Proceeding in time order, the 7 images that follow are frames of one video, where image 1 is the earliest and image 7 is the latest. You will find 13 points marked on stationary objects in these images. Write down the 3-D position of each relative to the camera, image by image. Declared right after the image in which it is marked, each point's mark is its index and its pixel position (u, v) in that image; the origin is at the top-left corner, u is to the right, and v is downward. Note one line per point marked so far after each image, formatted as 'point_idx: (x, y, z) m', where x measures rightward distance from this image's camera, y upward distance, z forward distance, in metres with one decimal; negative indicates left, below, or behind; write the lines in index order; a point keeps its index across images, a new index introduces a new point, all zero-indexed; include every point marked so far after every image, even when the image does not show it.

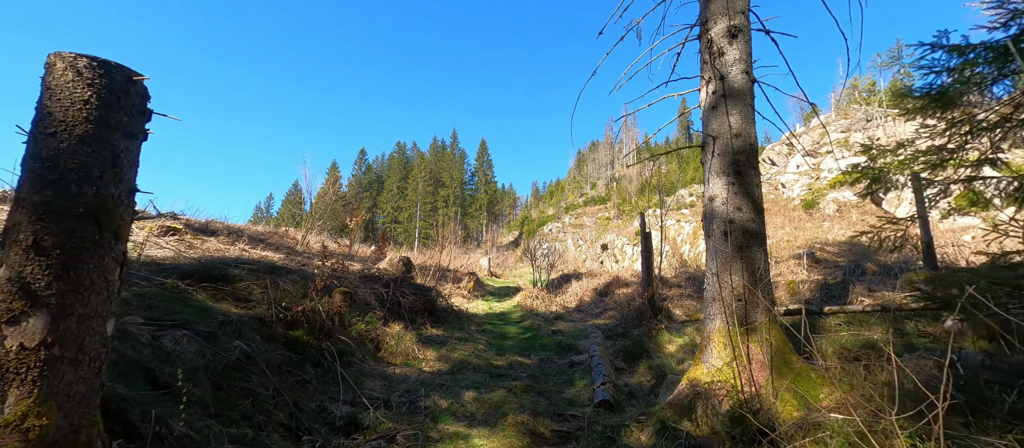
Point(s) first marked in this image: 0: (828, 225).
0: (+14.0, -0.2, +19.5) m
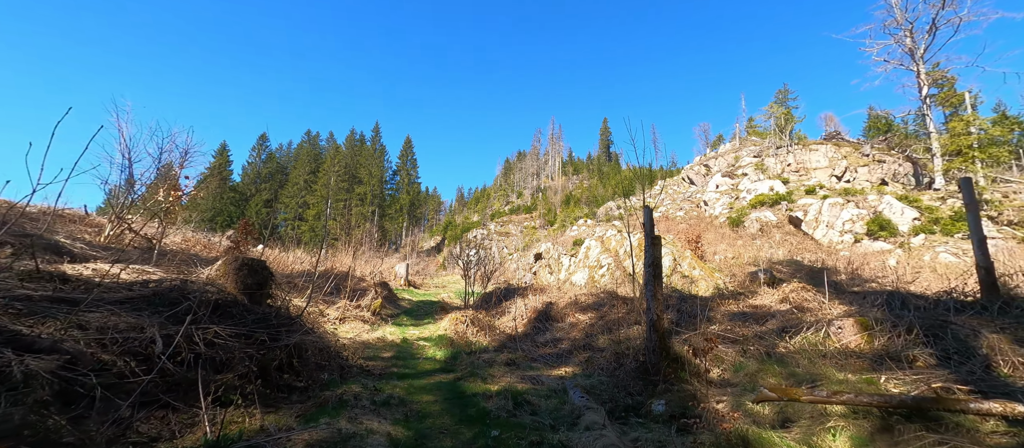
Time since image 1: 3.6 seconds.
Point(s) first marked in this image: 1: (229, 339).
0: (+10.9, -0.9, +18.9) m
1: (-2.2, -0.9, +3.3) m
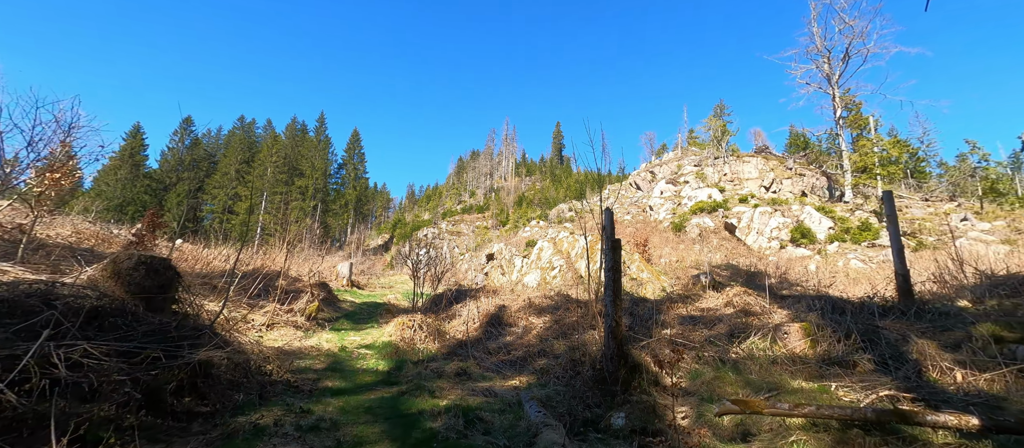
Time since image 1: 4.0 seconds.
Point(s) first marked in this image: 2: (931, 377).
0: (+8.7, -1.2, +19.7) m
1: (-2.5, -0.8, +2.7) m
2: (+4.5, -1.7, +4.6) m
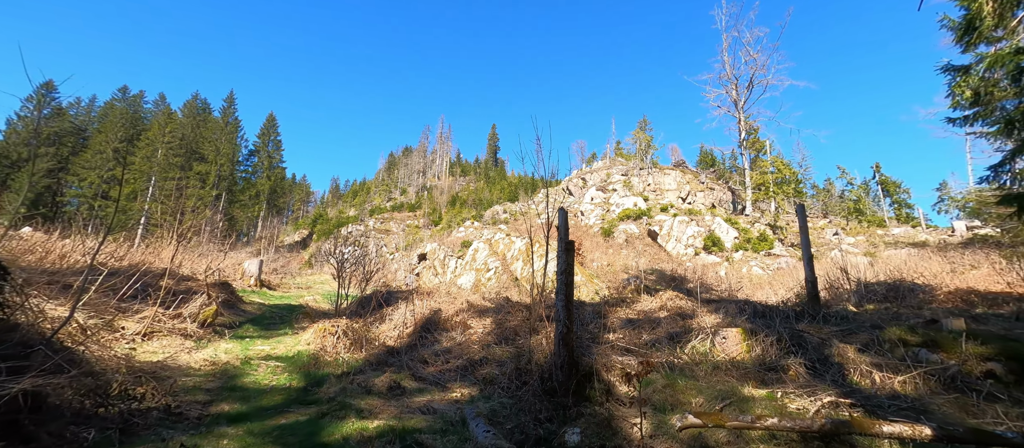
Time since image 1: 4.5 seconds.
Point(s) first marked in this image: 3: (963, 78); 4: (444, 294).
0: (+5.6, -1.5, +20.4) m
1: (-2.7, -0.7, +1.8) m
2: (+3.9, -1.8, +4.9) m
3: (+8.5, +2.8, +8.2) m
4: (-2.0, -2.0, +12.2) m
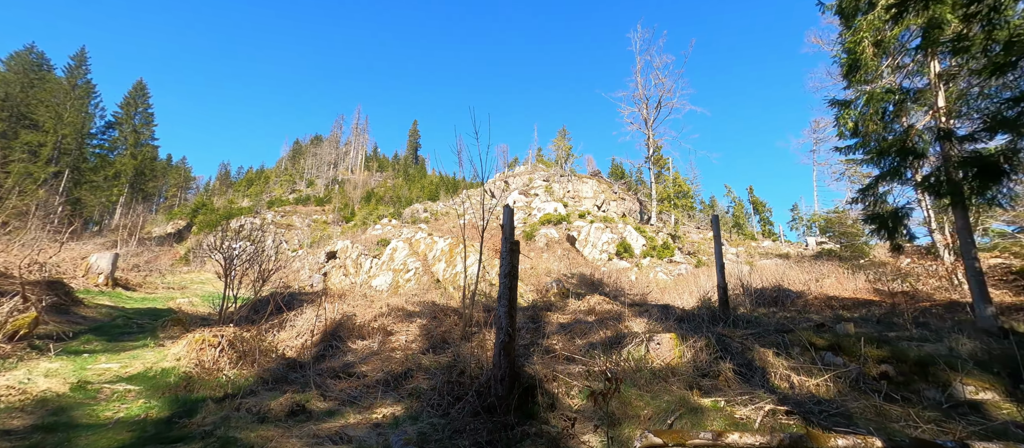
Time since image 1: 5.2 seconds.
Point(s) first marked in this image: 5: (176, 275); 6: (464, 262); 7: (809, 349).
0: (+1.9, -1.7, +20.6) m
1: (-2.7, -0.5, +0.7) m
2: (+3.1, -1.9, +5.0) m
3: (+7.2, +2.5, +9.2) m
4: (-4.0, -1.9, +11.1) m
5: (-14.0, -2.1, +17.7) m
6: (-1.7, -1.3, +14.6) m
7: (+3.8, -1.6, +5.4) m
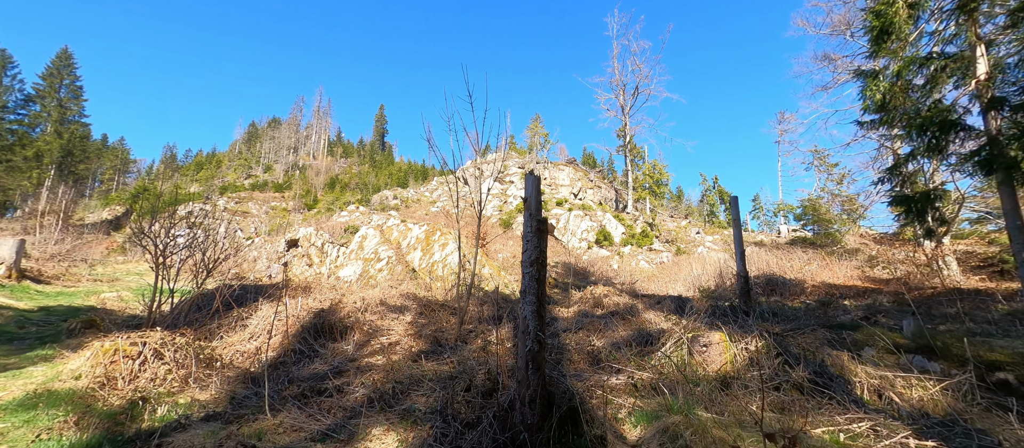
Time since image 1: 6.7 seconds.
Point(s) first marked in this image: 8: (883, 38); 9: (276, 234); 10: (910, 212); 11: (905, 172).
0: (+1.0, -1.0, +19.5) m
1: (-2.1, -0.3, -0.7) m
2: (+3.4, -1.6, +4.1) m
3: (+7.1, +2.8, +8.5) m
4: (-4.2, -1.4, +9.6) m
5: (-14.6, -1.5, +15.4) m
6: (-2.2, -0.8, +13.3) m
7: (+4.0, -1.3, +4.5) m
8: (+7.5, +3.7, +8.7) m
9: (-9.6, -0.4, +17.3) m
10: (+7.1, +0.2, +7.5) m
11: (+7.2, +0.9, +7.8) m
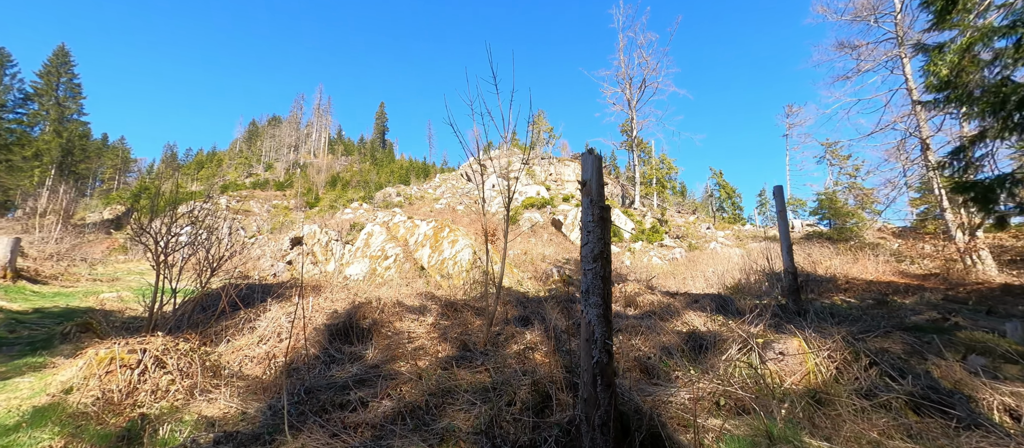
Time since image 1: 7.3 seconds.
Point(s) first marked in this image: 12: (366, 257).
0: (+1.5, -0.8, +18.9) m
1: (-1.6, -0.3, -1.2) m
2: (+3.9, -1.5, +3.5) m
3: (+7.6, +3.0, +7.8) m
4: (-3.7, -1.3, +9.0) m
5: (-14.1, -1.4, +14.9) m
6: (-1.7, -0.7, +12.7) m
7: (+4.5, -1.2, +3.9) m
8: (+8.0, +3.9, +8.0) m
9: (-9.1, -0.3, +16.7) m
10: (+7.6, +0.4, +6.9) m
11: (+7.7, +1.1, +7.2) m
12: (-4.3, -1.0, +12.9) m
